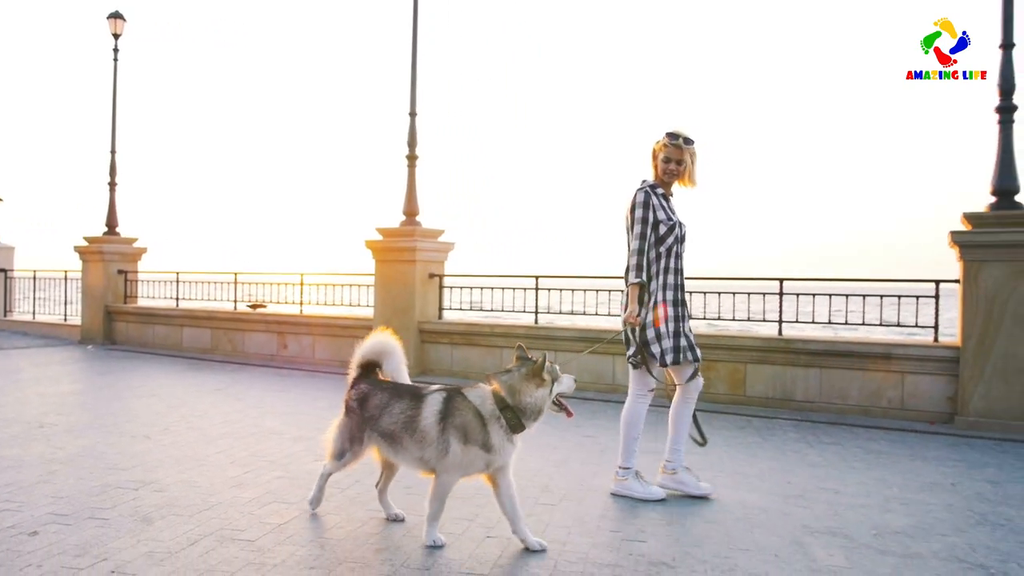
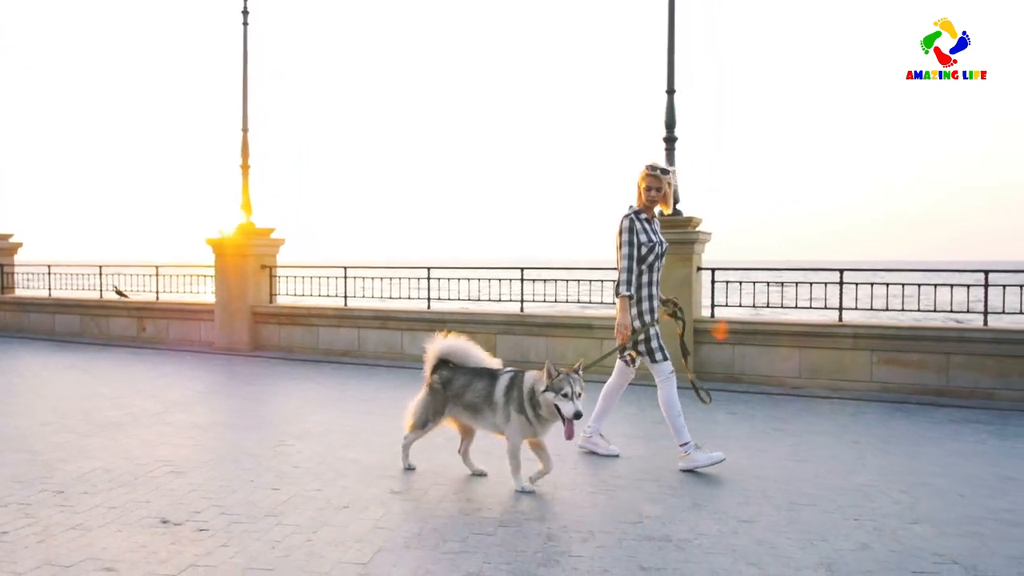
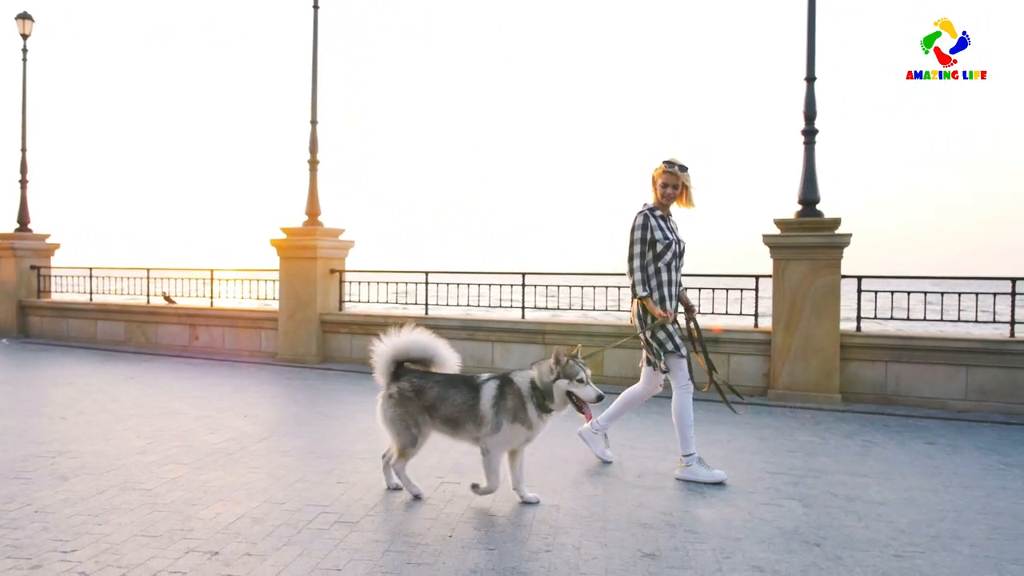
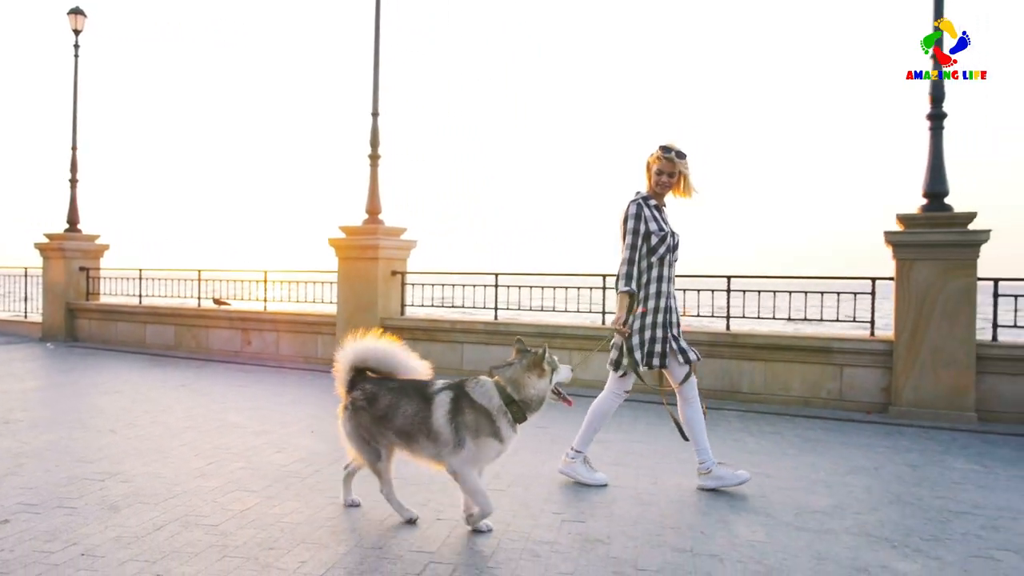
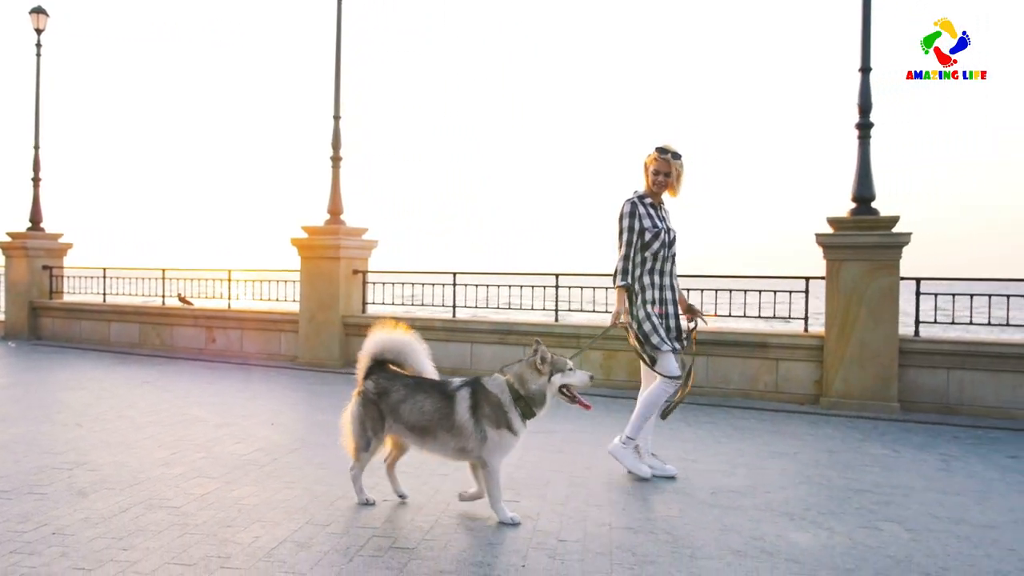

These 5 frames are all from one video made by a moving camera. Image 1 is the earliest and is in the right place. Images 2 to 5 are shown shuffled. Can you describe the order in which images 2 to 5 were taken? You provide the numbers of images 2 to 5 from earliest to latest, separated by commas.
4, 5, 3, 2
